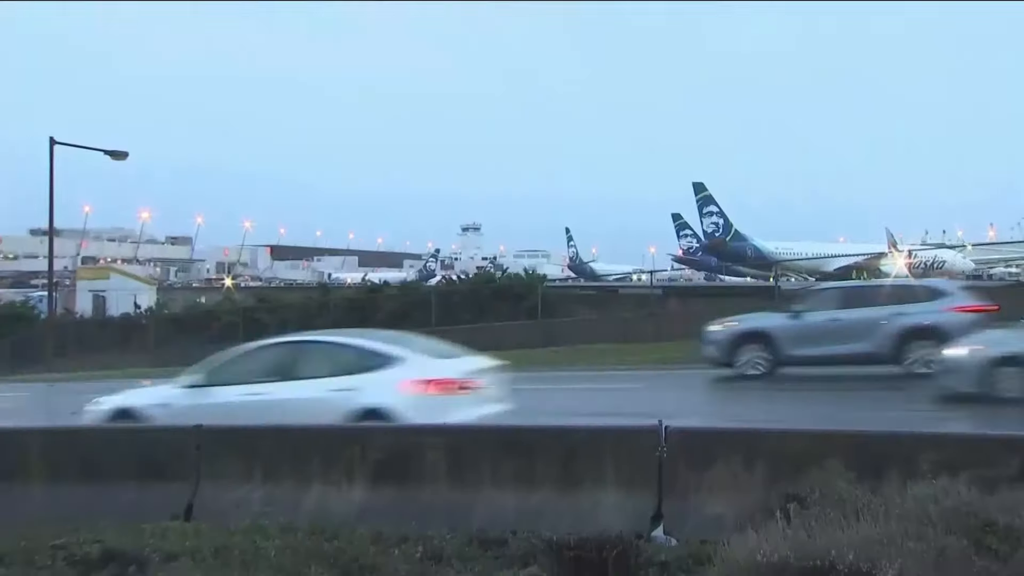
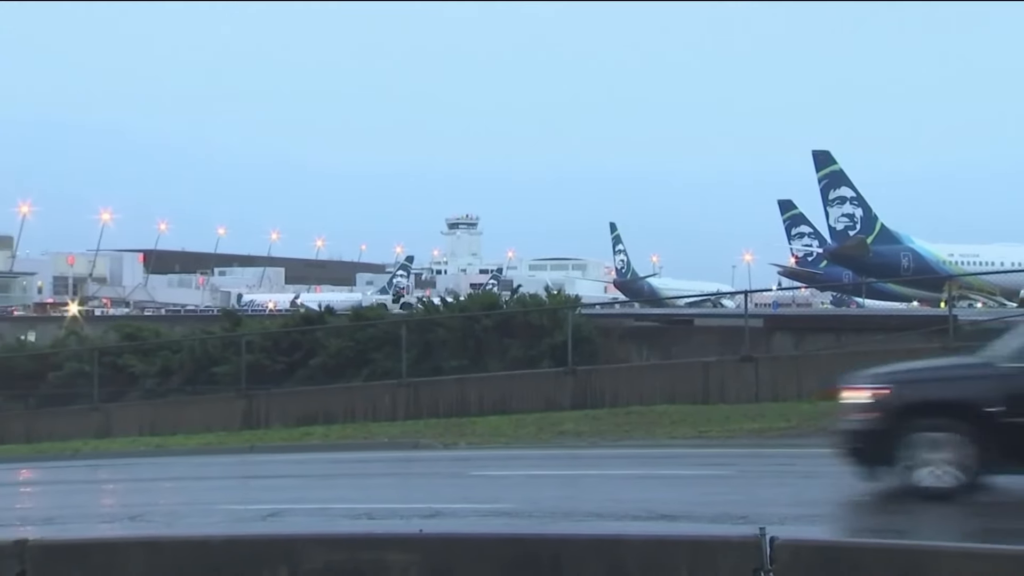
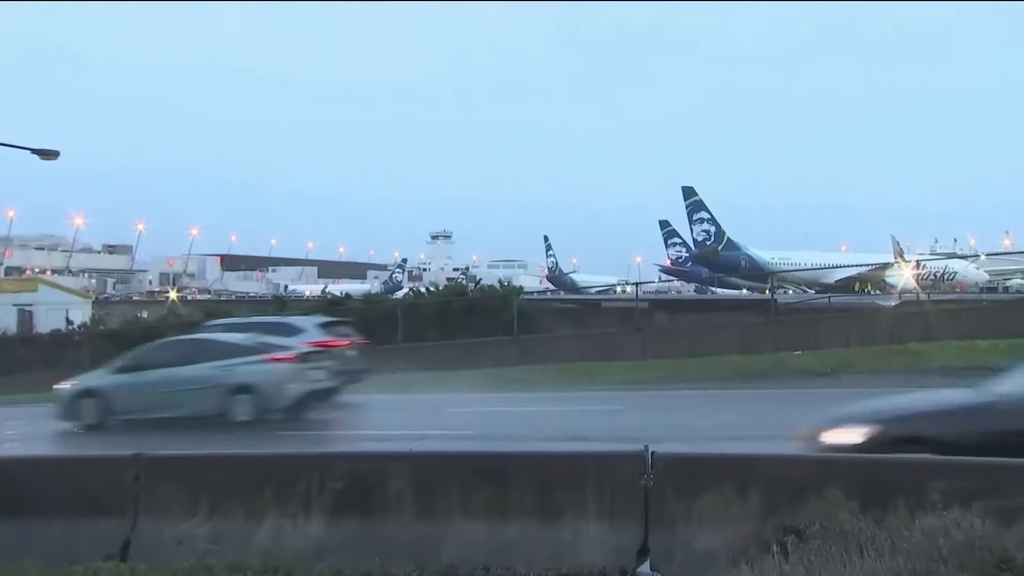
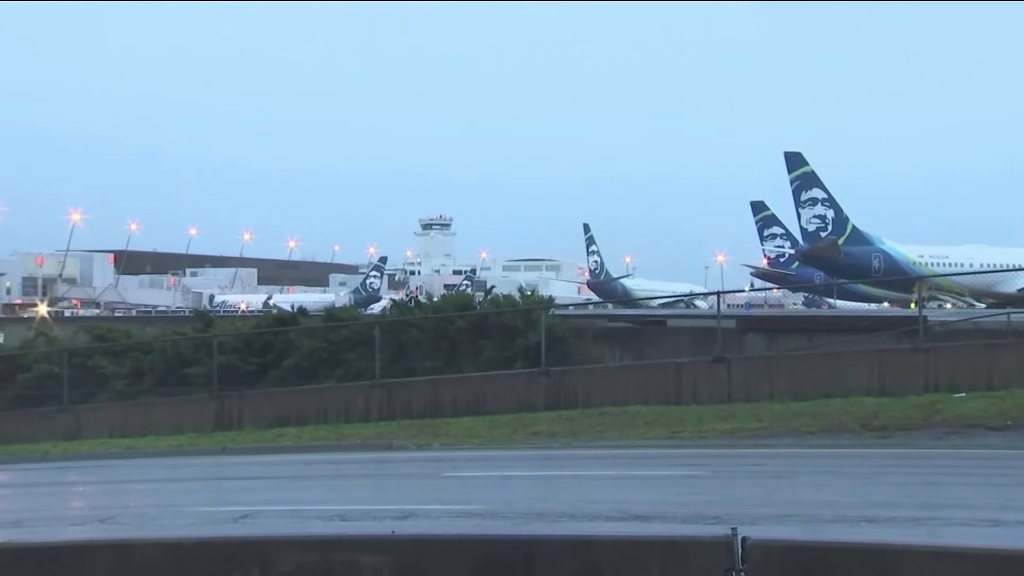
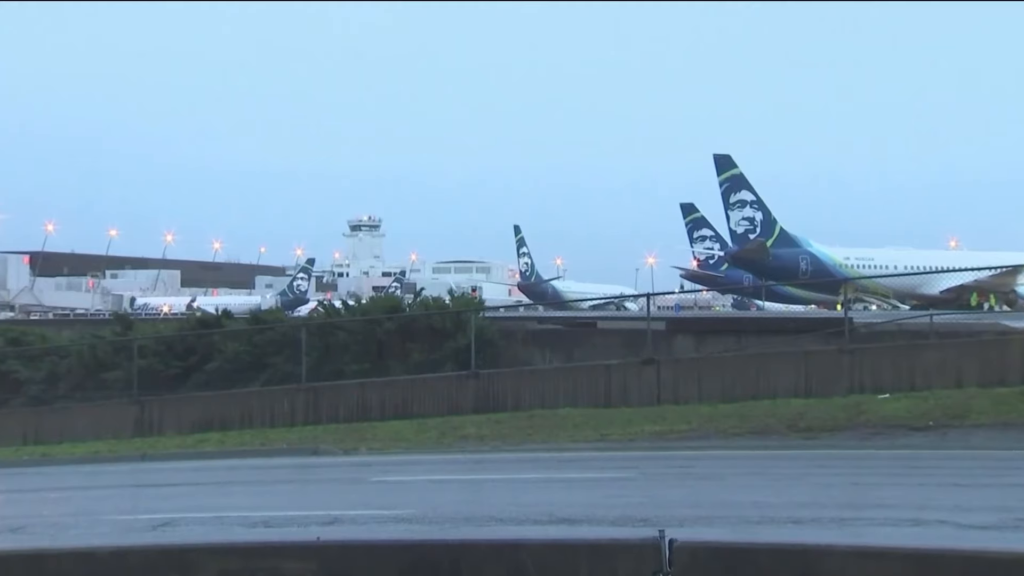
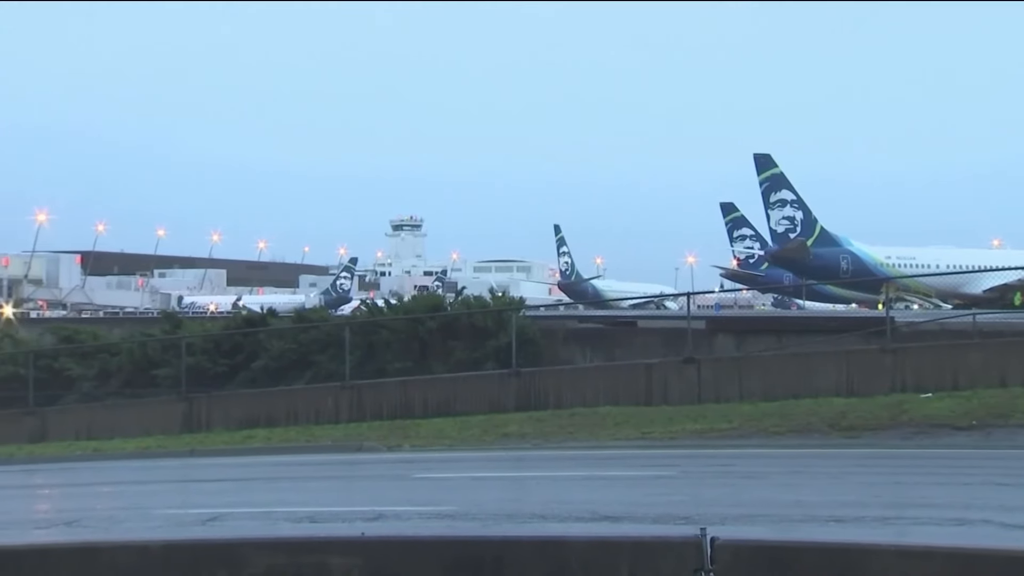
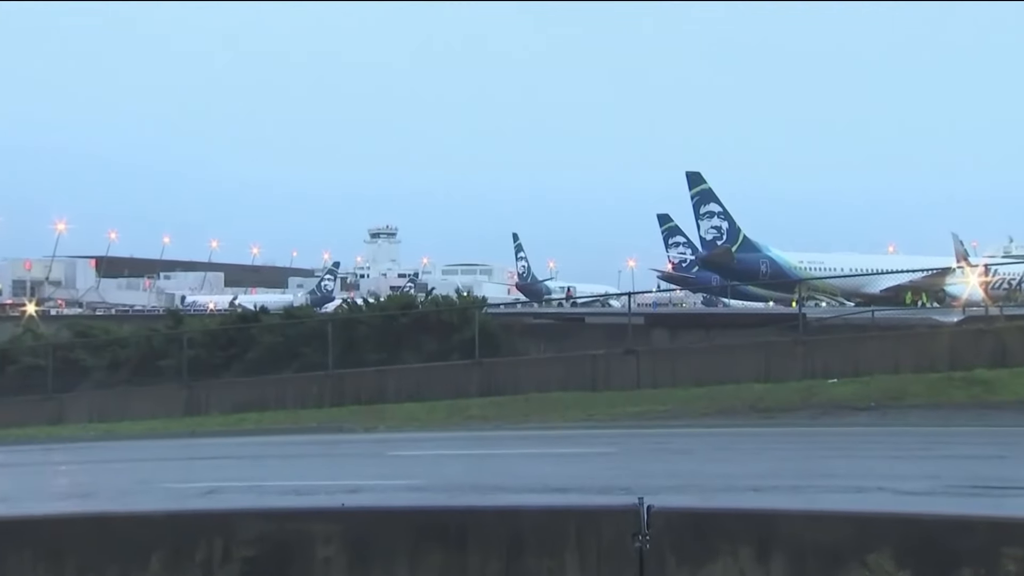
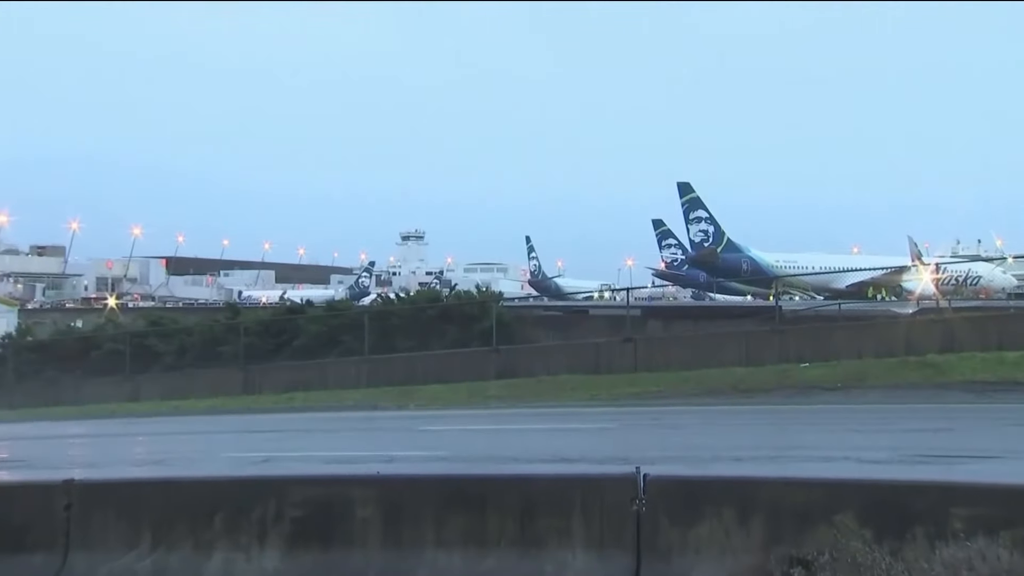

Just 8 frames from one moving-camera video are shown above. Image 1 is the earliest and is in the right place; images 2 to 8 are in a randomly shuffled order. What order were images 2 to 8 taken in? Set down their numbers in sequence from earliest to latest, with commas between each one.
3, 8, 7, 5, 6, 4, 2
